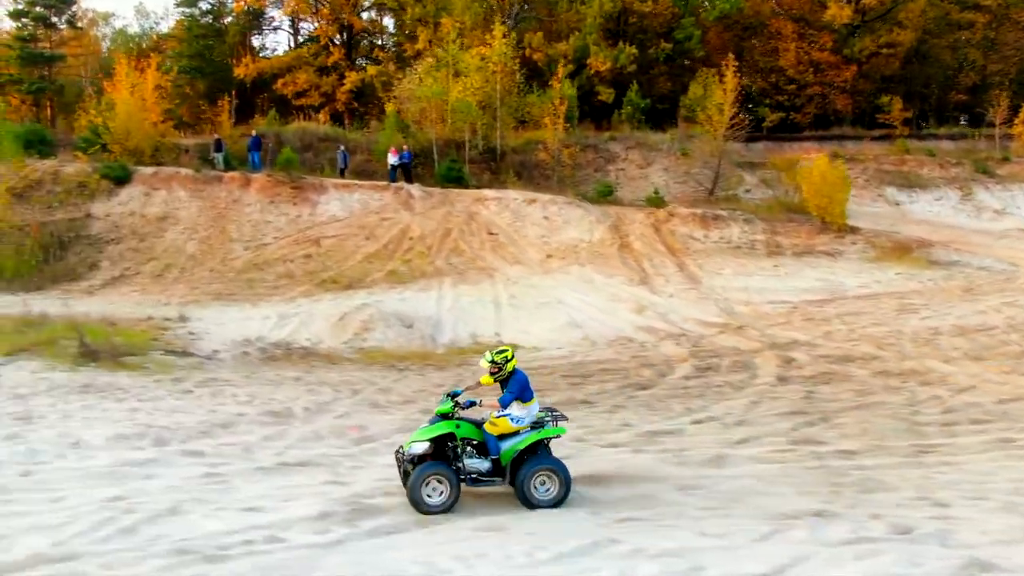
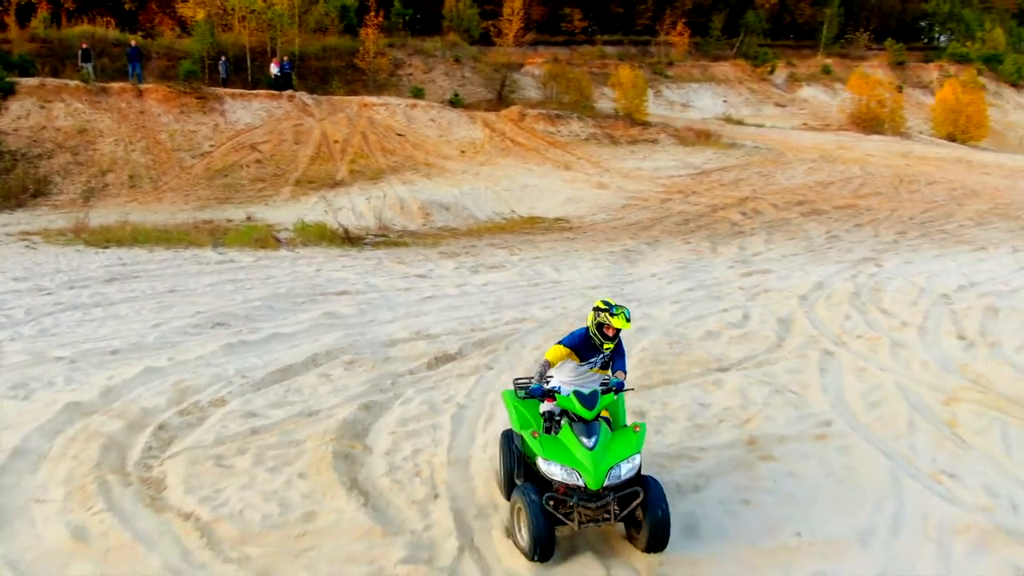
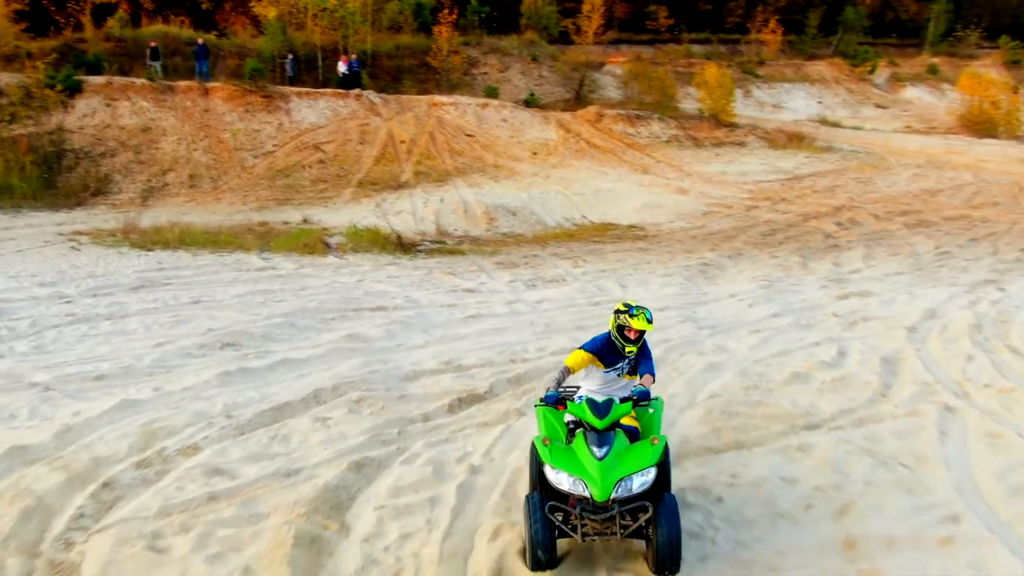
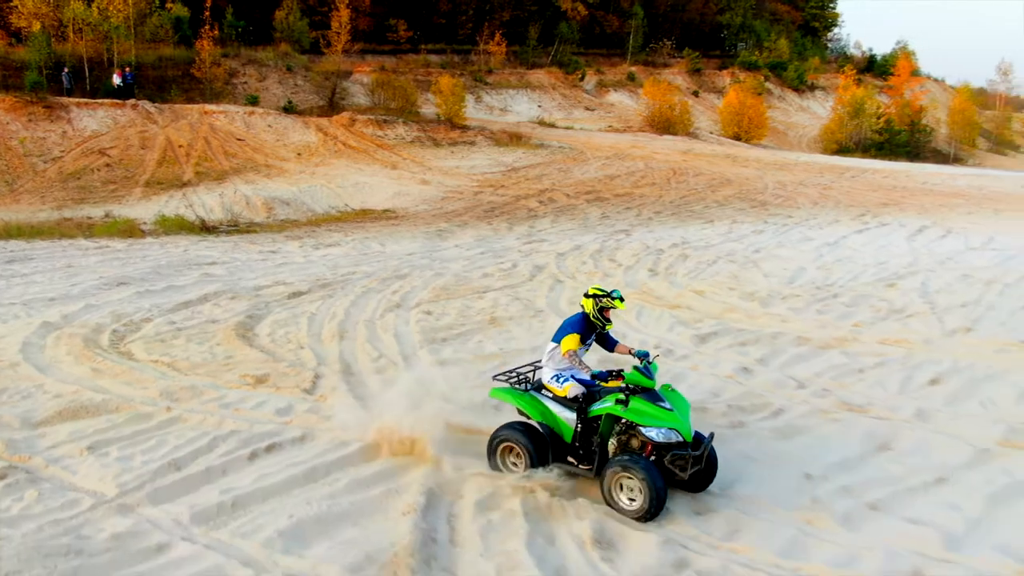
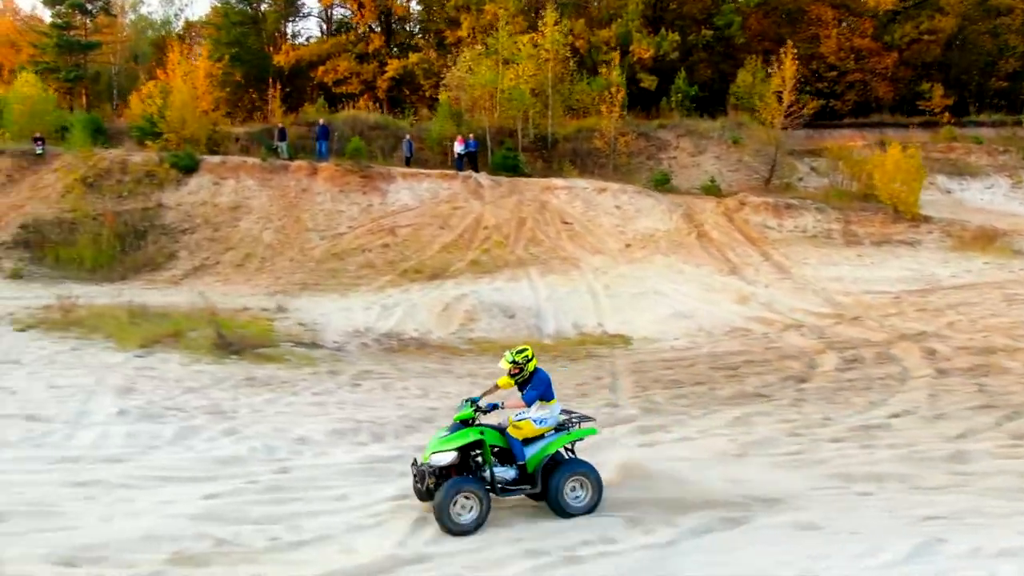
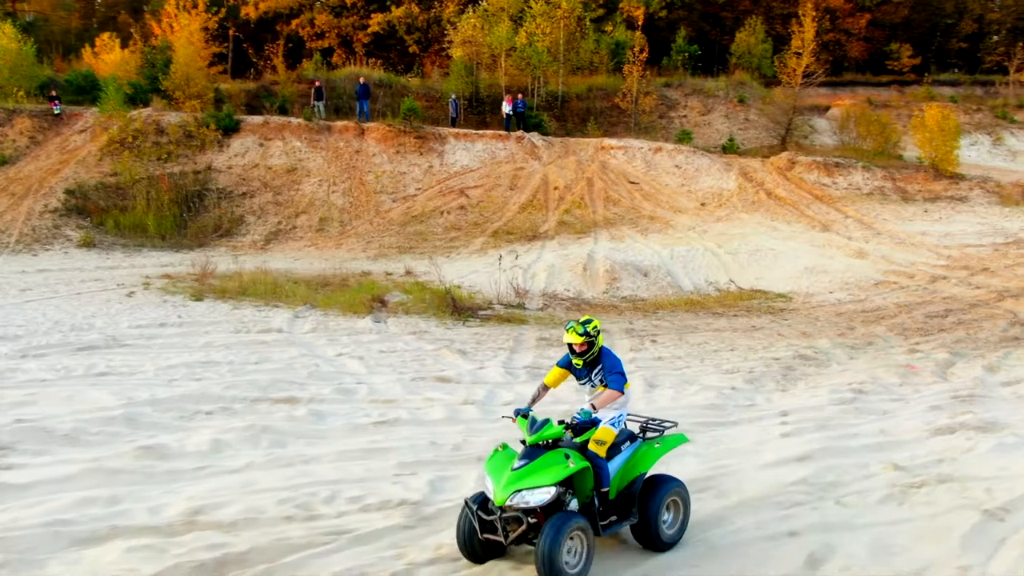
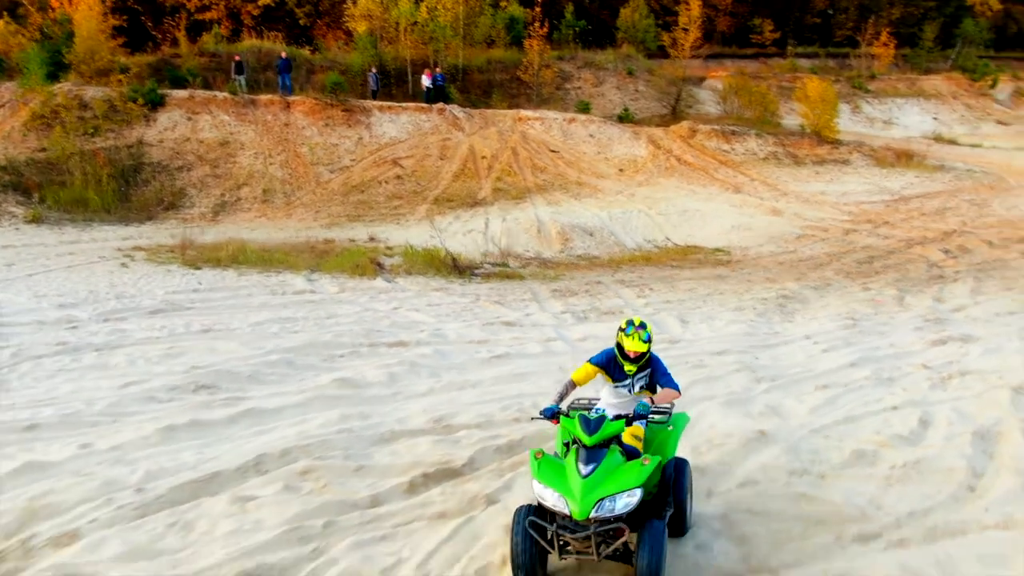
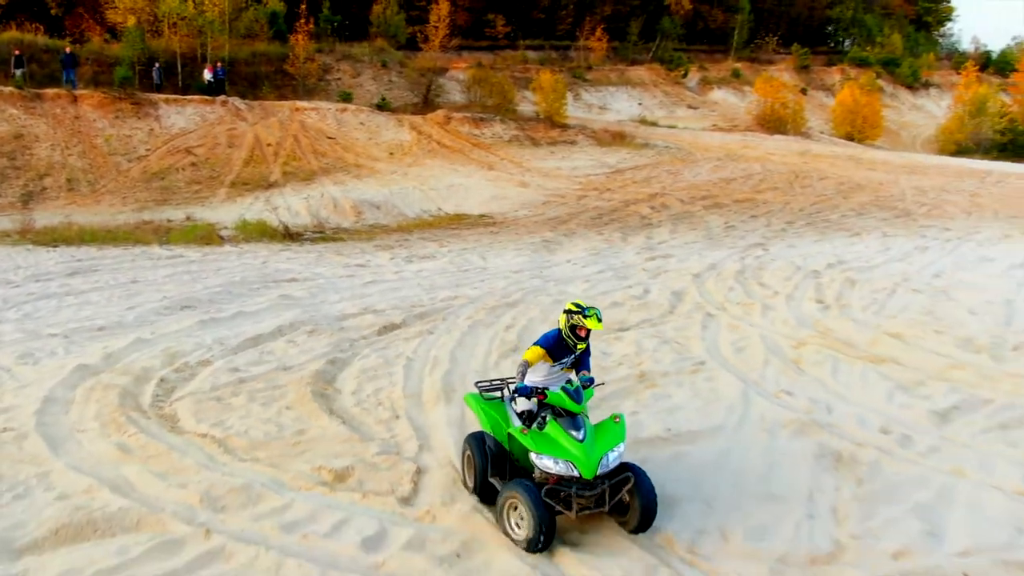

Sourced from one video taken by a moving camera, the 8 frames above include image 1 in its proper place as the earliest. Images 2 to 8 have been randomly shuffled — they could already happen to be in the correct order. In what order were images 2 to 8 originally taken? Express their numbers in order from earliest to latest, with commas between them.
5, 6, 7, 3, 2, 8, 4
